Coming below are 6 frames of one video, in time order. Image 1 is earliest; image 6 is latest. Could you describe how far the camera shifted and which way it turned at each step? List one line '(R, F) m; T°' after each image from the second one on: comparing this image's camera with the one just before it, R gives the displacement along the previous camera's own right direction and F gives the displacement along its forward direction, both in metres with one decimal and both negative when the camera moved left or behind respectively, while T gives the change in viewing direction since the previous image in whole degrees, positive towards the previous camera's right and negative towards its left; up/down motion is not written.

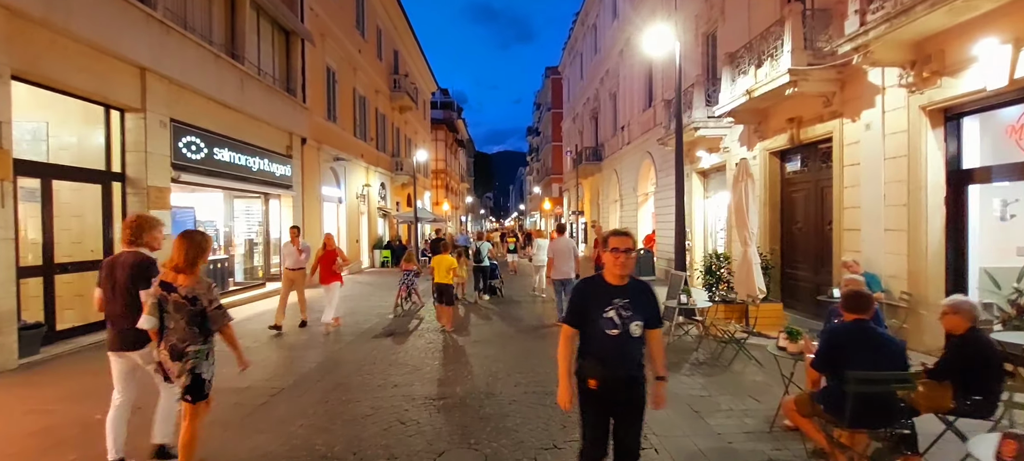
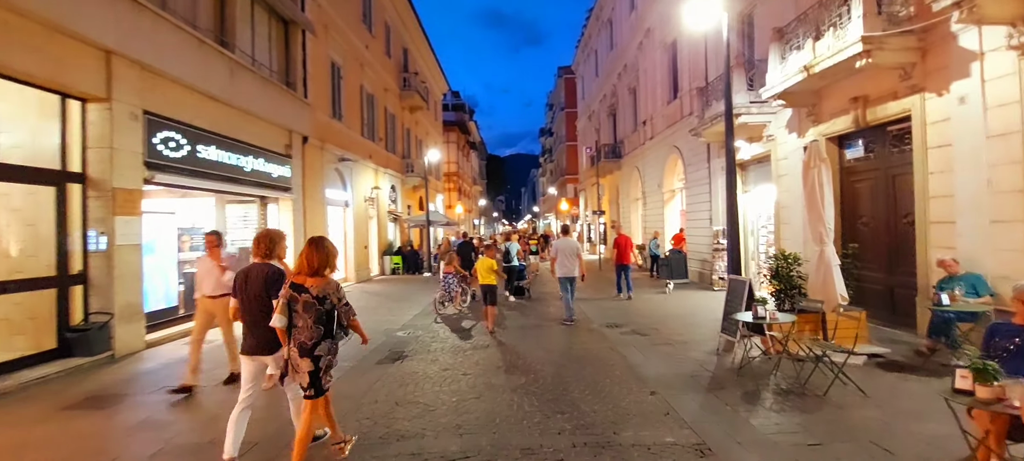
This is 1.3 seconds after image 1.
(-0.6, +1.3) m; 0°
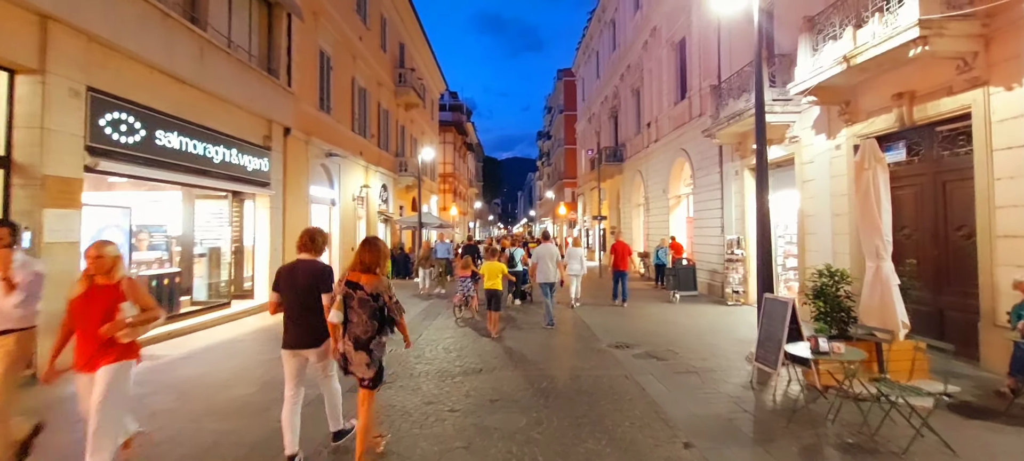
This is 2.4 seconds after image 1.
(-0.1, +1.1) m; +1°
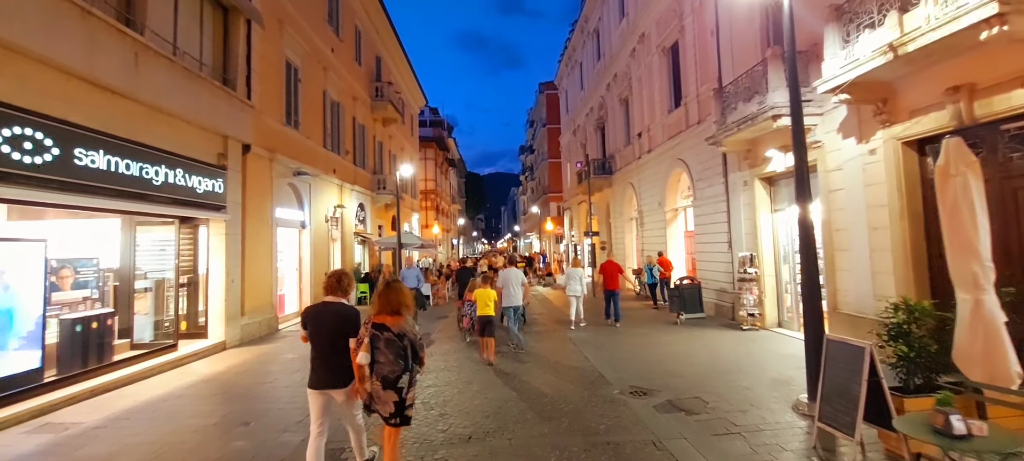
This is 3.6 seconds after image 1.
(0.0, +1.4) m; +1°
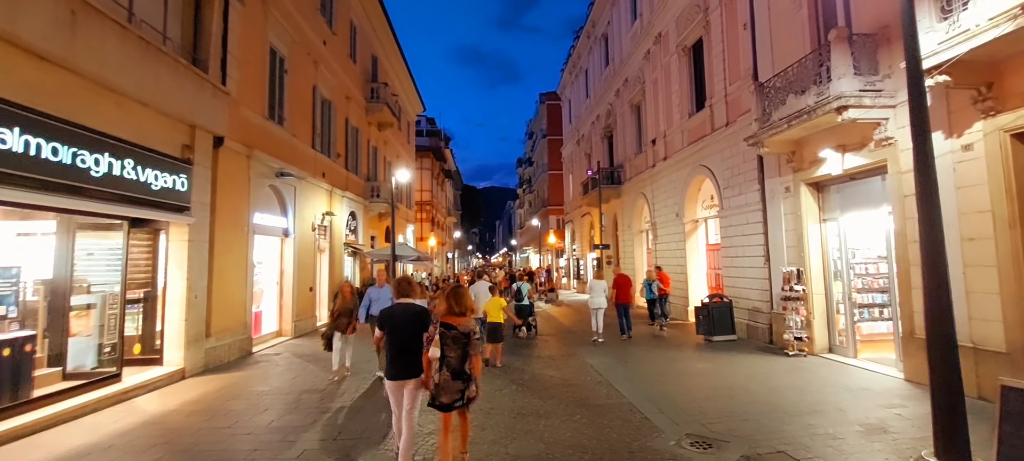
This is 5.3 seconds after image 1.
(-0.8, +1.6) m; +1°
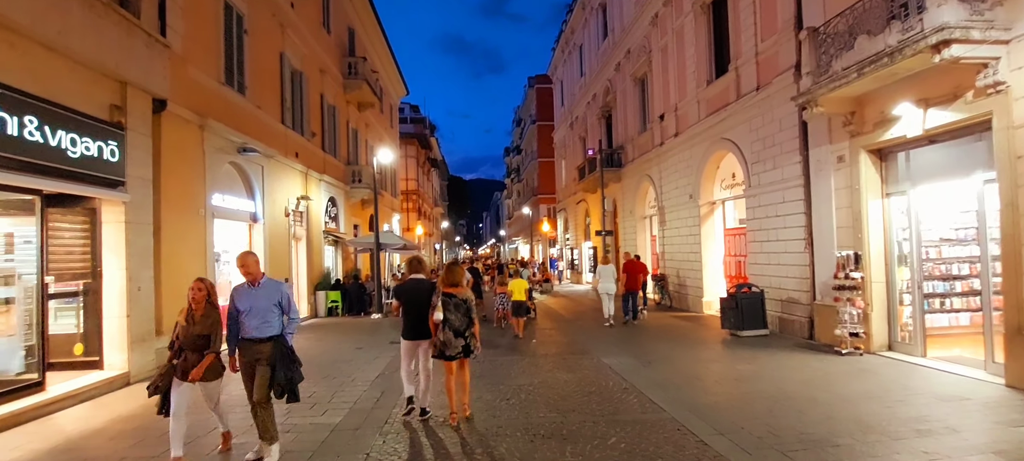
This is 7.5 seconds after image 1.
(-0.3, +1.7) m; 0°
